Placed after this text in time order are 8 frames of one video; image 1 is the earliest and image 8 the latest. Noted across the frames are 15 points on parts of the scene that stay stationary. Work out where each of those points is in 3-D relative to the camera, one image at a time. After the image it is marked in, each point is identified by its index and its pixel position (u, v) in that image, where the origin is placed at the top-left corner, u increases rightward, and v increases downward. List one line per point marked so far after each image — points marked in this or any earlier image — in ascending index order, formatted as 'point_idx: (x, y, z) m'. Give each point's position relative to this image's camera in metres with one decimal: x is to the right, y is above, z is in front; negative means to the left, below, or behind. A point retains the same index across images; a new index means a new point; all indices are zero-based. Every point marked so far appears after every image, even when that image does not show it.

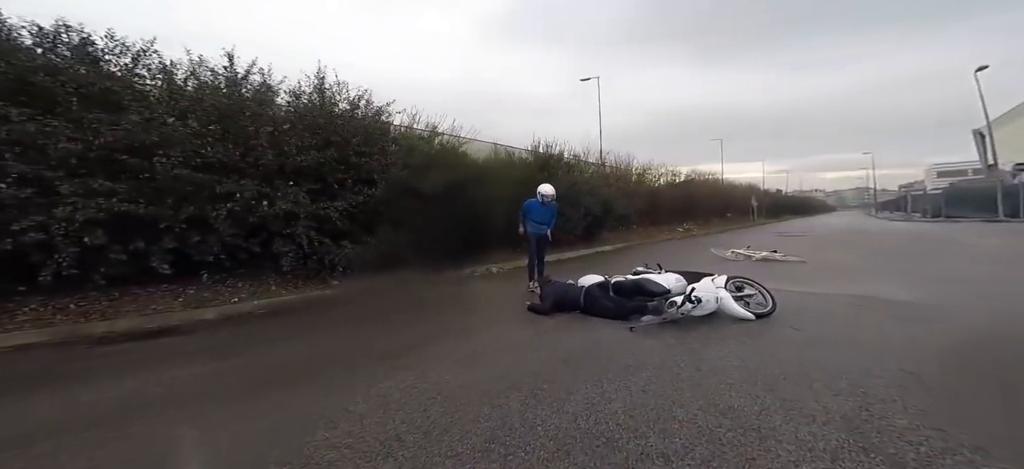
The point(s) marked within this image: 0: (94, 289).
0: (-6.0, -0.8, +6.3) m
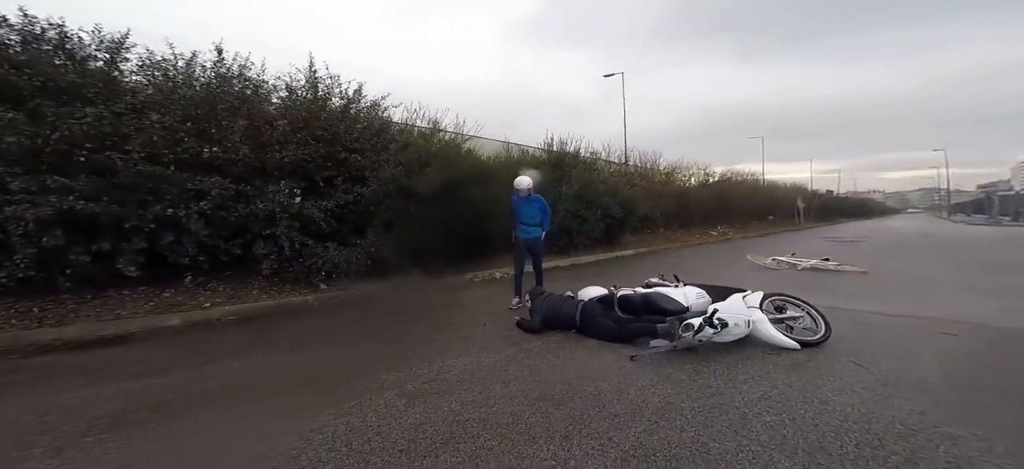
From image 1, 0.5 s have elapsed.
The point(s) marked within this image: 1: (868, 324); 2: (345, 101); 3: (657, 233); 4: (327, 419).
0: (-6.2, -0.8, +5.9) m
1: (+4.7, -1.2, +5.3) m
2: (-3.2, +2.5, +7.7) m
3: (+5.5, 0.0, +15.7) m
4: (-1.1, -1.2, +2.6) m
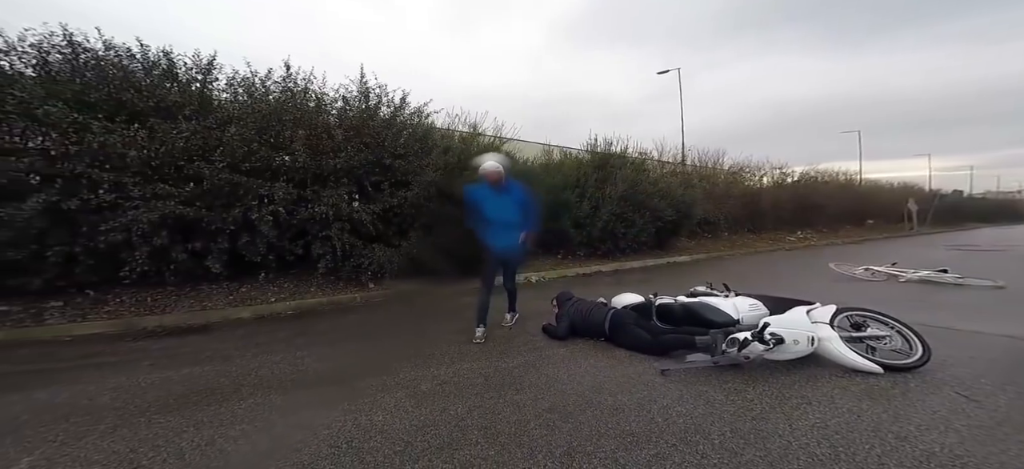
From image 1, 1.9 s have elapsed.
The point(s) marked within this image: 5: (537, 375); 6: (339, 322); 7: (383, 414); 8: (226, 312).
0: (-5.6, -0.8, +6.6) m
1: (+5.1, -1.2, +4.4) m
2: (-2.4, +2.5, +8.0) m
3: (+7.4, -0.2, +14.6) m
4: (-1.1, -1.2, +2.6) m
5: (+0.2, -1.1, +3.3) m
6: (-2.5, -1.3, +5.8) m
7: (-0.8, -1.2, +2.6) m
8: (-4.4, -1.2, +6.2) m
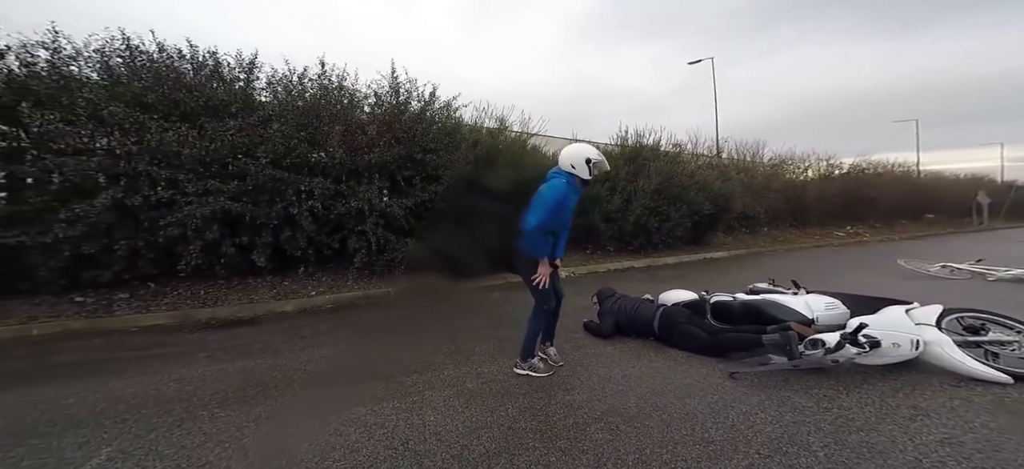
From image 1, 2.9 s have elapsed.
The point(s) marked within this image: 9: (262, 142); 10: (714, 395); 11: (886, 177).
0: (-5.0, -0.7, +6.8) m
1: (+5.5, -1.1, +3.9) m
2: (-1.7, +2.6, +7.9) m
3: (+8.5, 0.0, +13.9) m
4: (-0.7, -1.1, +2.5) m
5: (+0.6, -1.1, +3.1) m
6: (-2.0, -1.2, +5.7) m
7: (-0.5, -1.1, +2.5) m
8: (-3.8, -1.1, +6.3) m
9: (-4.2, +1.5, +6.6) m
10: (+1.2, -1.0, +2.5) m
11: (+17.0, +2.6, +18.3) m
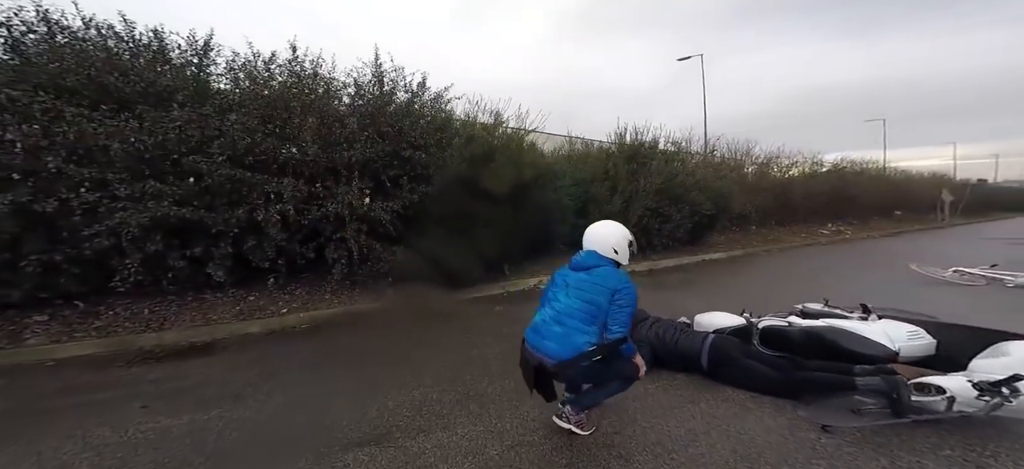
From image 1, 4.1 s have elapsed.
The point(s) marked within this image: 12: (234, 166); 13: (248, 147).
0: (-5.0, -0.9, +5.9) m
1: (+5.7, -1.2, +3.7) m
2: (-1.8, +2.5, +7.2) m
3: (+8.0, 0.0, +13.8) m
4: (-0.5, -1.3, +1.9) m
5: (+0.8, -1.2, +2.5) m
6: (-1.9, -1.4, +5.0) m
7: (-0.2, -1.3, +1.9) m
8: (-3.8, -1.3, +5.5) m
9: (-4.2, +1.4, +5.7) m
10: (+1.5, -1.1, +2.0) m
11: (+16.3, +2.7, +18.6) m
12: (-4.0, +1.0, +5.8) m
13: (-3.8, +1.3, +5.9) m
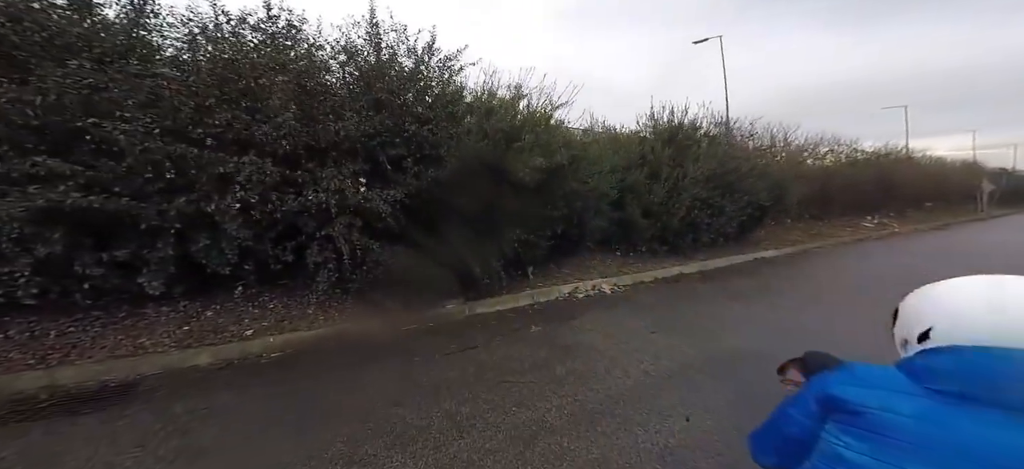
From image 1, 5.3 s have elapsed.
0: (-4.5, -0.8, +4.4) m
1: (+6.1, -1.1, +2.2) m
2: (-1.4, +2.5, +5.7) m
3: (+8.4, +0.2, +12.4) m
4: (0.0, -1.2, +0.4) m
5: (+1.3, -1.2, +1.0) m
6: (-1.4, -1.3, +3.5) m
7: (+0.3, -1.2, +0.4) m
8: (-3.3, -1.3, +4.0) m
9: (-3.7, +1.4, +4.2) m
10: (+2.0, -1.1, +0.5) m
11: (+16.7, +3.0, +17.2) m
12: (-3.5, +1.0, +4.3) m
13: (-3.4, +1.3, +4.4) m
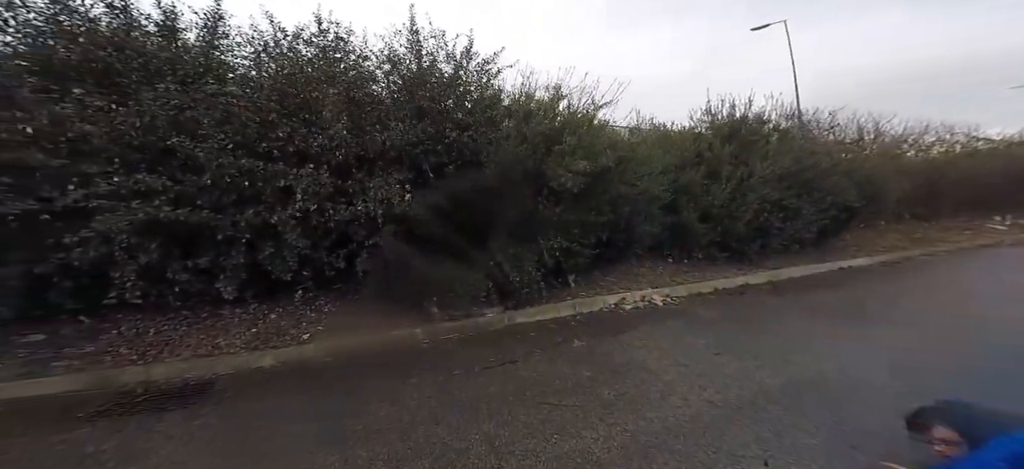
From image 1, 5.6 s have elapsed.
0: (-4.0, -0.9, +4.9) m
1: (+6.2, -1.3, +1.2) m
2: (-0.8, +2.4, +5.7) m
3: (+10.0, +0.1, +10.9) m
4: (-0.1, -1.3, +0.2) m
5: (+1.2, -1.3, +0.7) m
6: (-1.1, -1.4, +3.6) m
7: (+0.1, -1.3, +0.2) m
8: (-2.9, -1.4, +4.3) m
9: (-3.2, +1.3, +4.6) m
10: (+1.8, -1.2, +0.1) m
11: (+18.8, +2.9, +14.5) m
12: (-3.1, +0.9, +4.6) m
13: (-2.9, +1.2, +4.7) m
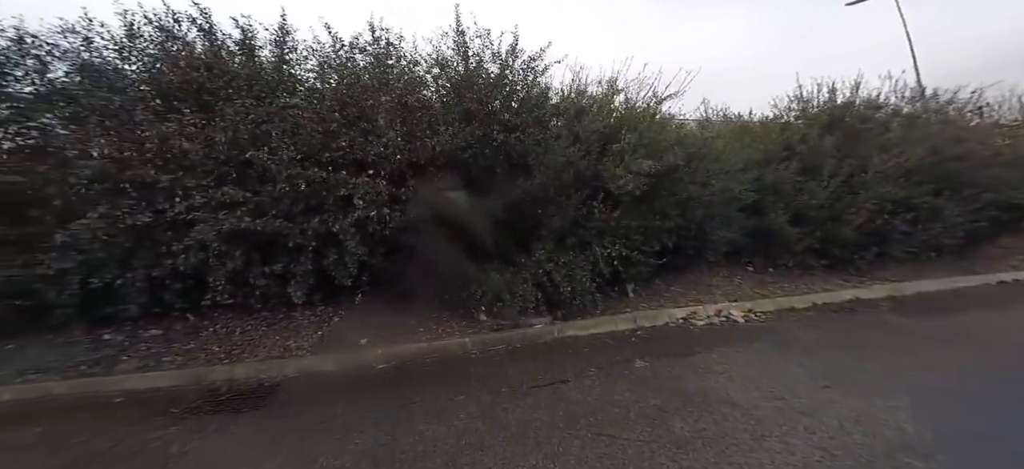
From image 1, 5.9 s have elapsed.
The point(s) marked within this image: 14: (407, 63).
0: (-3.4, -1.0, +5.2) m
1: (+6.1, -1.3, -0.1) m
2: (0.0, +2.3, +5.4) m
3: (+11.4, +0.1, +8.8) m
4: (-0.3, -1.4, 0.0) m
5: (+1.2, -1.3, +0.2) m
6: (-0.7, -1.5, +3.4) m
7: (0.0, -1.4, -0.1) m
8: (-2.3, -1.4, +4.4) m
9: (-2.6, +1.2, +4.8) m
10: (+1.7, -1.3, -0.5) m
11: (+20.7, +2.9, +11.0) m
12: (-2.5, +0.8, +4.8) m
13: (-2.3, +1.1, +4.8) m
14: (-1.3, +2.3, +5.3) m
